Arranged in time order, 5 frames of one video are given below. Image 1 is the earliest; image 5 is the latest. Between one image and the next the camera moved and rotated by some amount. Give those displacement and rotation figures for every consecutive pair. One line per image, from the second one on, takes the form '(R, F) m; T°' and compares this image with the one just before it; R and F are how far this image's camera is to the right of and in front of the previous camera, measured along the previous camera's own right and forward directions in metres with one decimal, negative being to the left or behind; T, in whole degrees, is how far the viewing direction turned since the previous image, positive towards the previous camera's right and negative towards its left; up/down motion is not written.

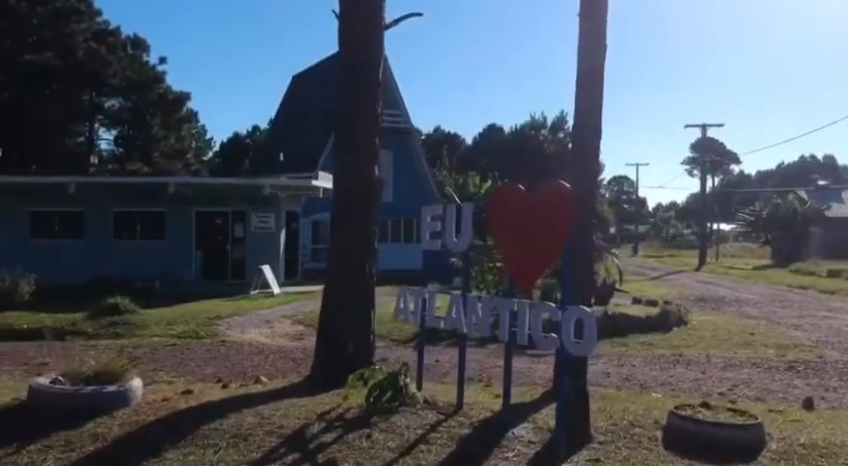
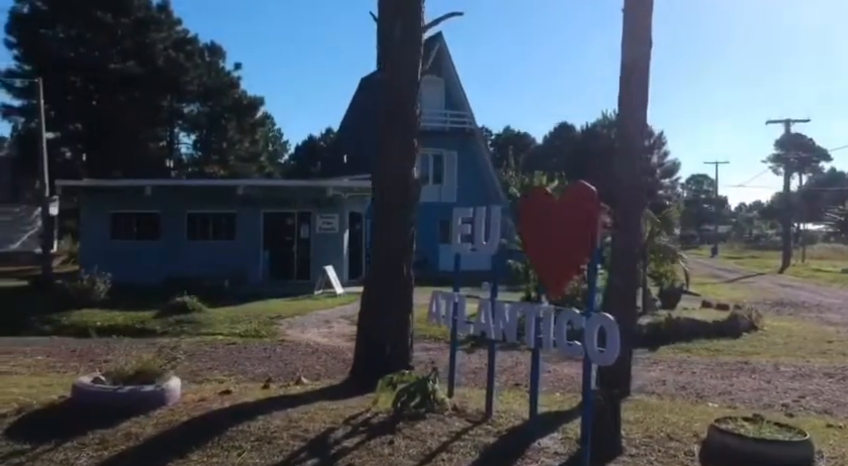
(+0.4, +0.1) m; -6°
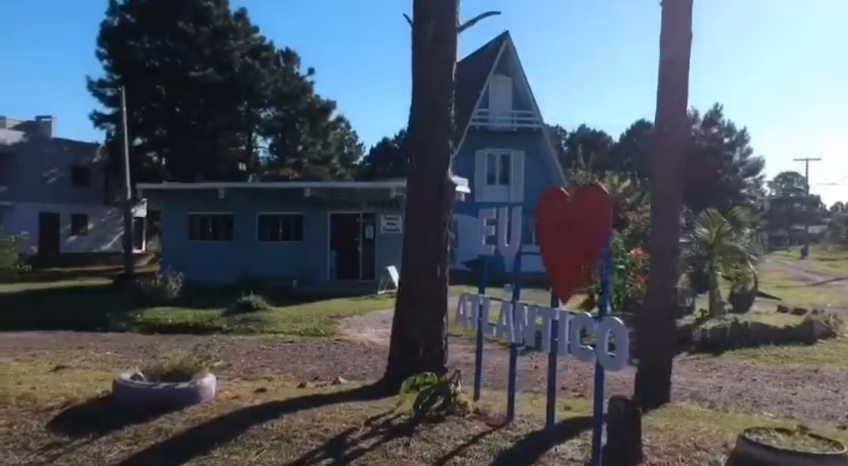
(+0.4, 0.0) m; -6°
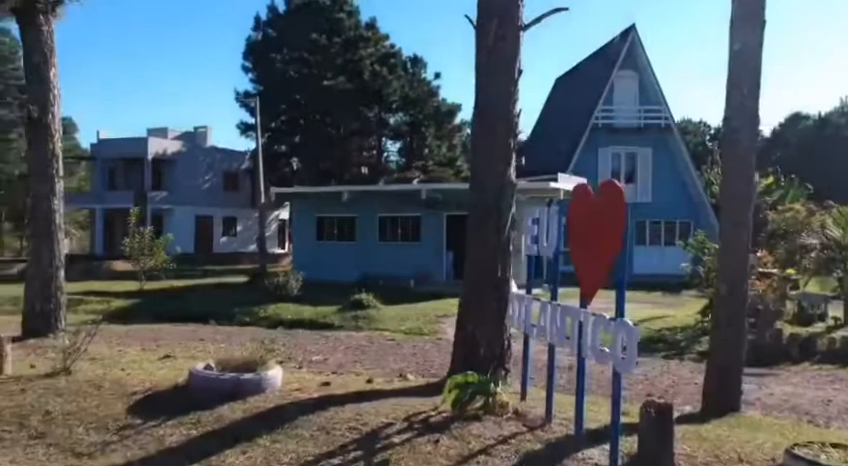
(+0.8, 0.0) m; -11°
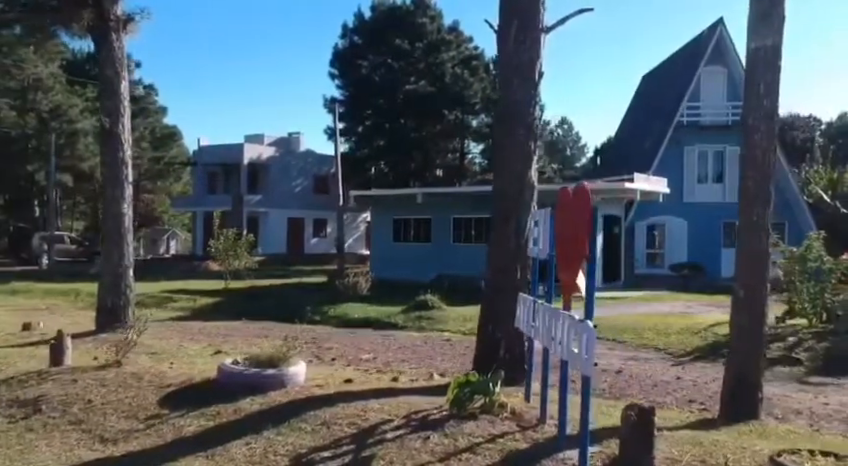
(+0.8, -0.1) m; -7°
